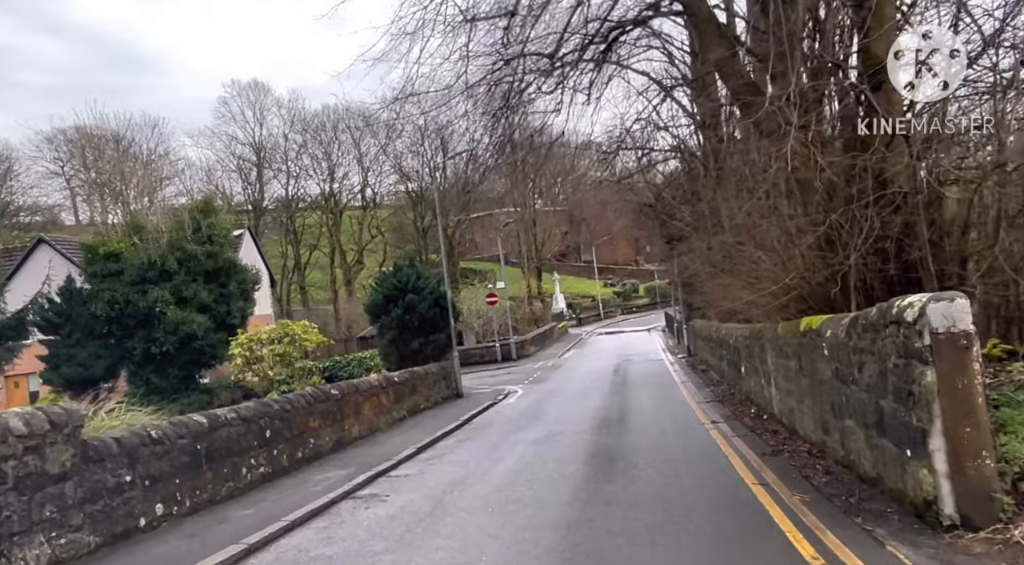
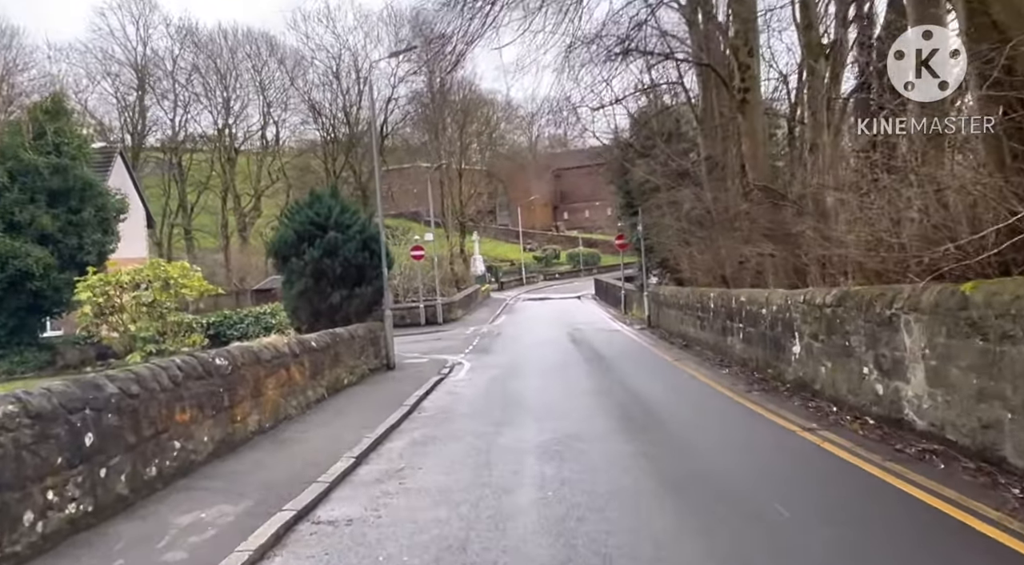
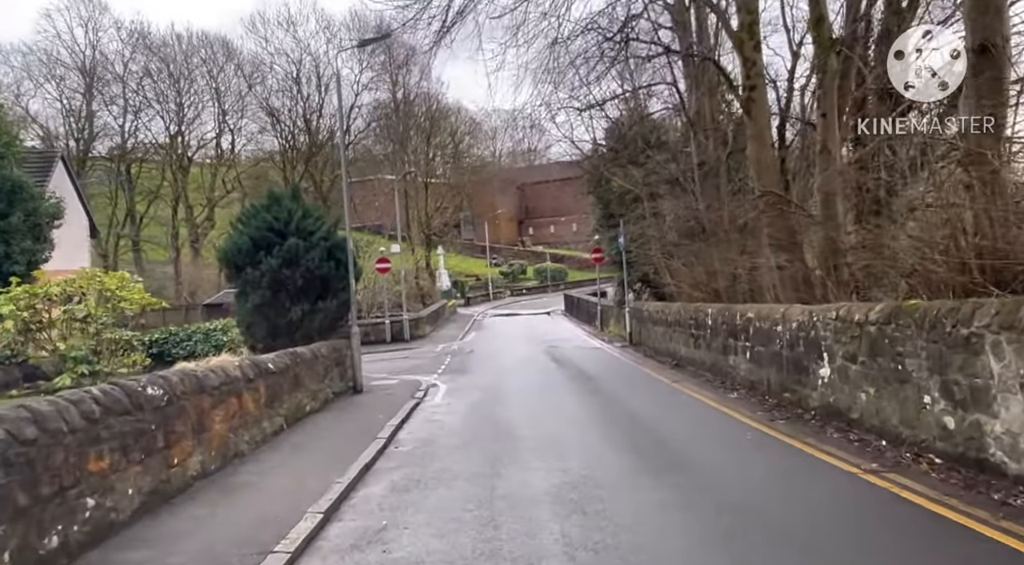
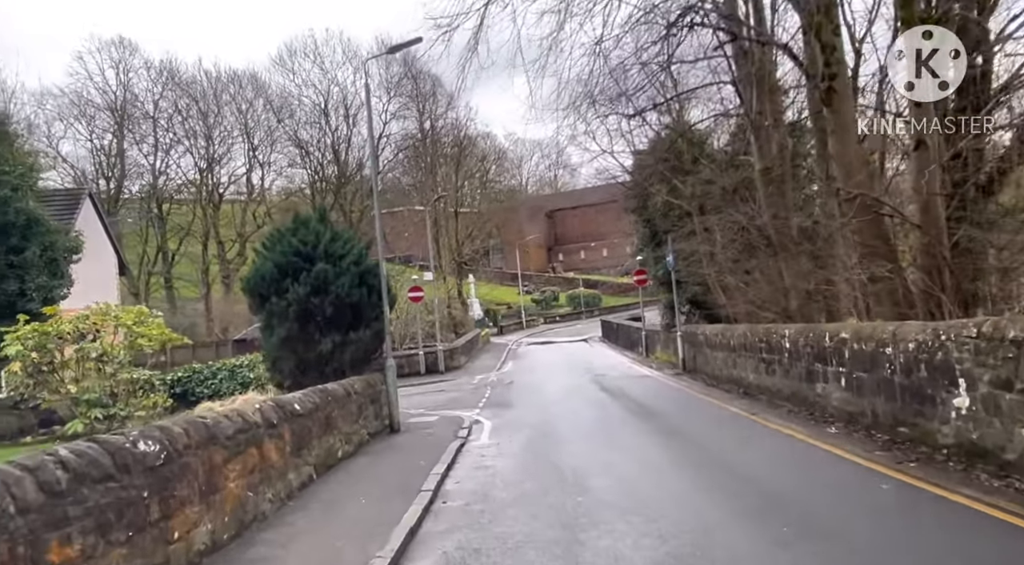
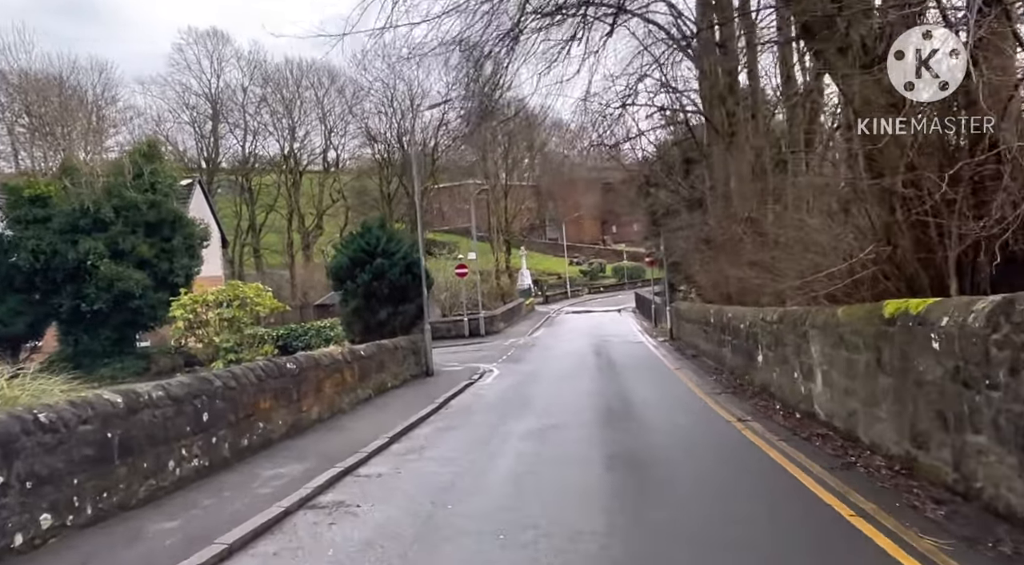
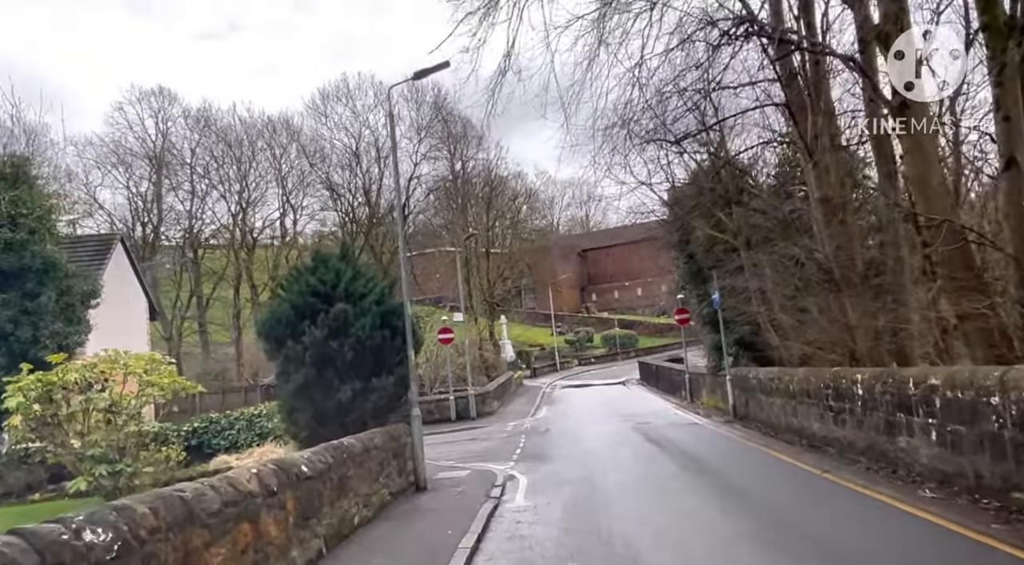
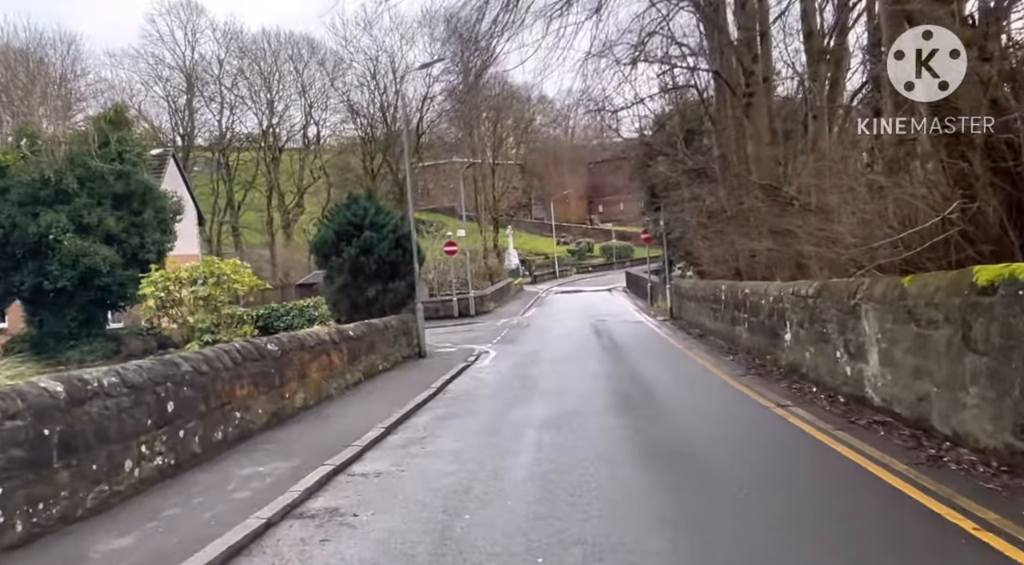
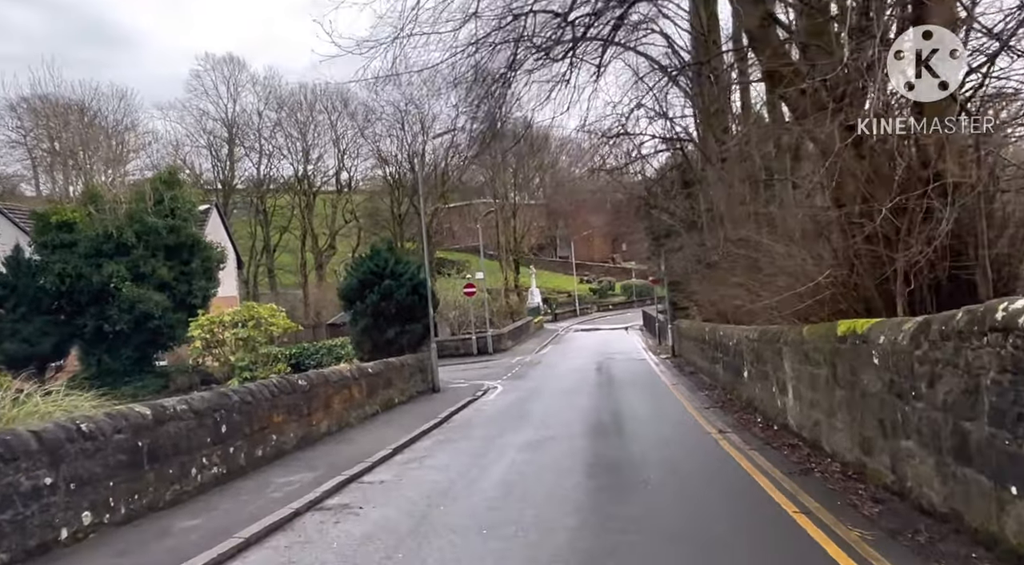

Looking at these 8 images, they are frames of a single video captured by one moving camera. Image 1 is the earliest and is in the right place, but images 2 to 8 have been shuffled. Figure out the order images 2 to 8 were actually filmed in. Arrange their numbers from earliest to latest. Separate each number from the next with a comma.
8, 5, 7, 2, 3, 4, 6
